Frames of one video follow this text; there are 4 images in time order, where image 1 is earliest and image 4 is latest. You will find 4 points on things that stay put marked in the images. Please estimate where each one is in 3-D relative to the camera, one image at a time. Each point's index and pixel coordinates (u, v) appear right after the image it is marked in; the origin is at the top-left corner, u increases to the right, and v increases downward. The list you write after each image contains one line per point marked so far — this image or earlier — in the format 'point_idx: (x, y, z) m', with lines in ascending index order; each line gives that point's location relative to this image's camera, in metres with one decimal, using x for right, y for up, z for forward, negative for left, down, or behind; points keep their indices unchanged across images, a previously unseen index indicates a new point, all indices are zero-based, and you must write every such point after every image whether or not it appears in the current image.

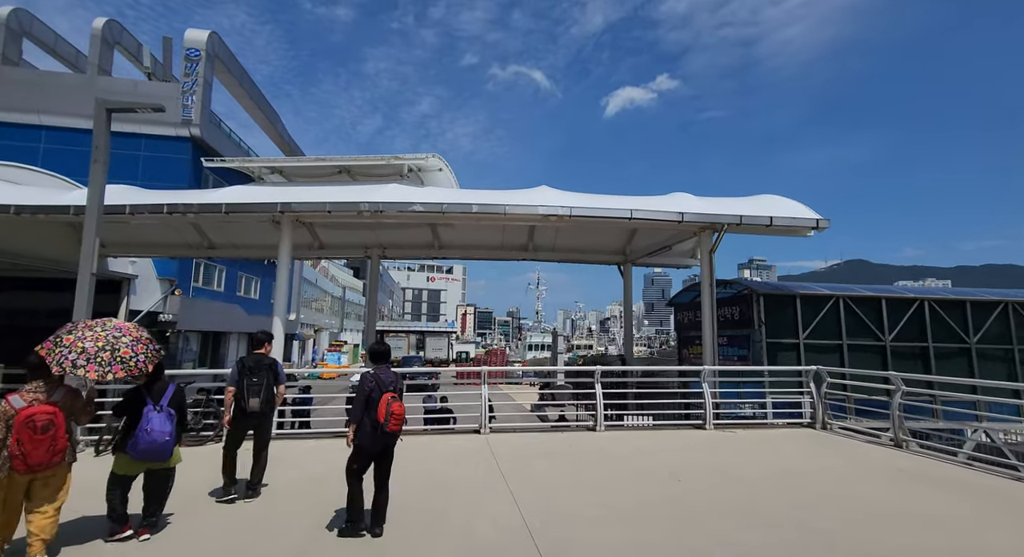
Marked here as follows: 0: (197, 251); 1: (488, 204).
0: (-8.2, +0.7, +12.6) m
1: (-0.4, +1.3, +8.3) m
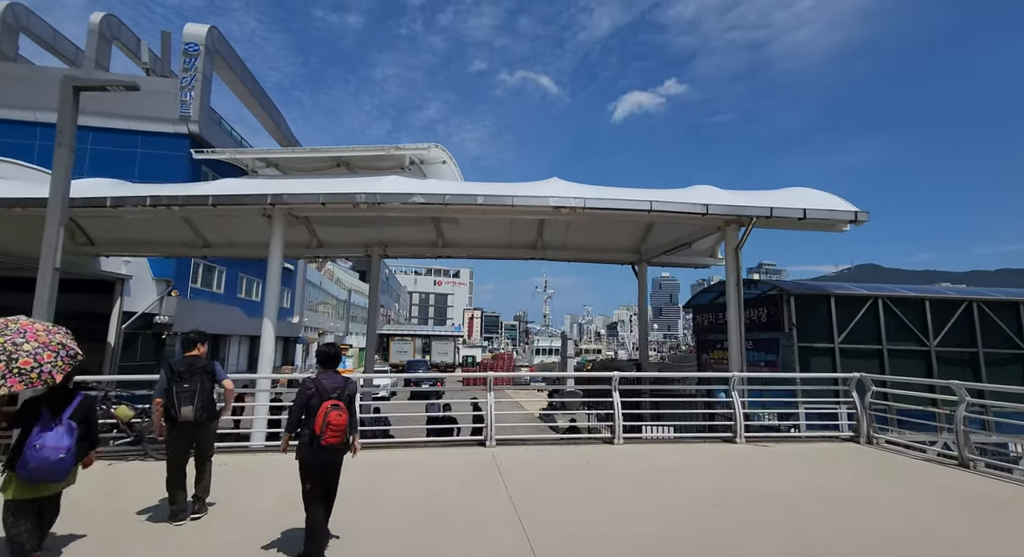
0: (-8.0, +0.7, +12.1) m
1: (-0.3, +1.3, +7.6) m
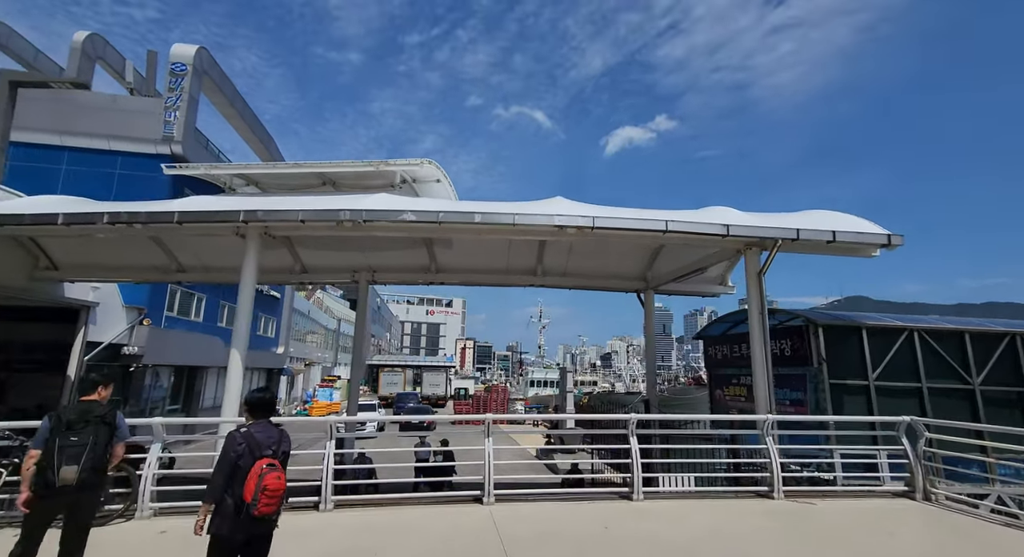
0: (-8.1, +0.1, +11.2) m
1: (-0.3, +0.9, +6.9) m
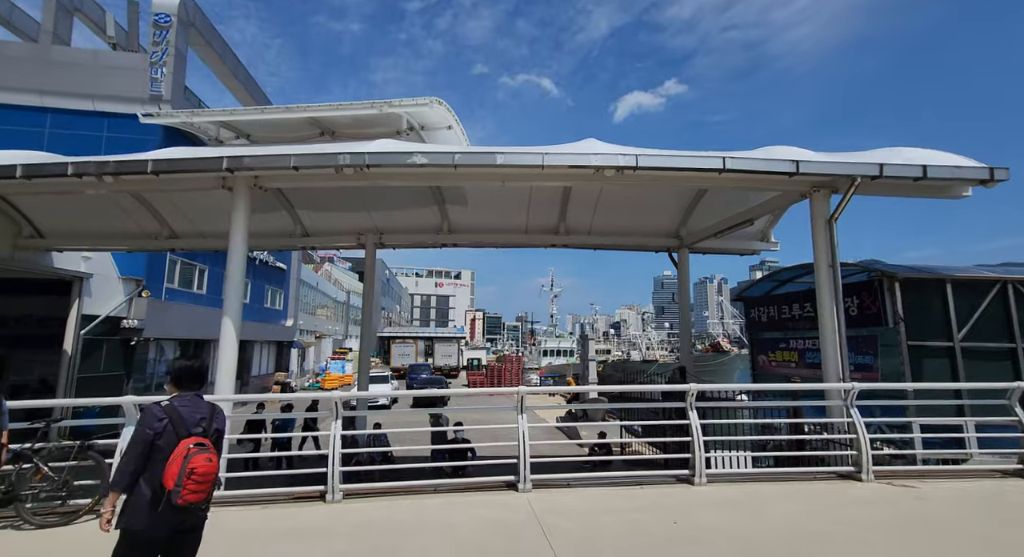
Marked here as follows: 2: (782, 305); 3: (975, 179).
0: (-7.7, +0.8, +10.4) m
1: (+0.1, +1.5, +5.9) m
2: (+4.9, -0.5, +8.9) m
3: (+5.5, +1.2, +5.8) m
